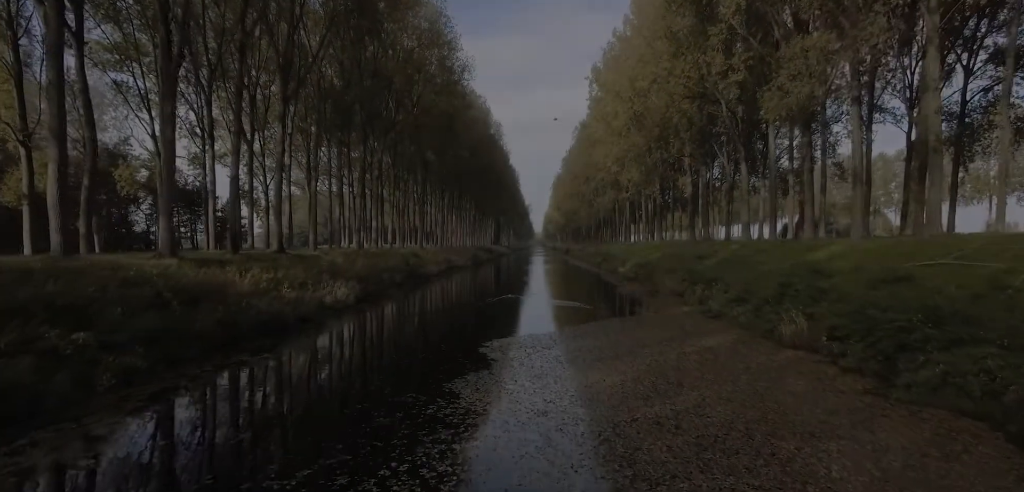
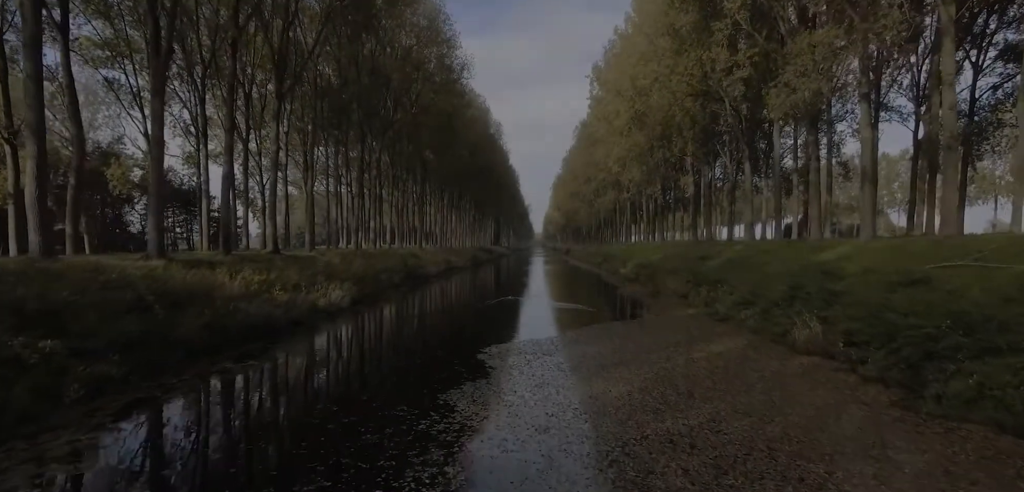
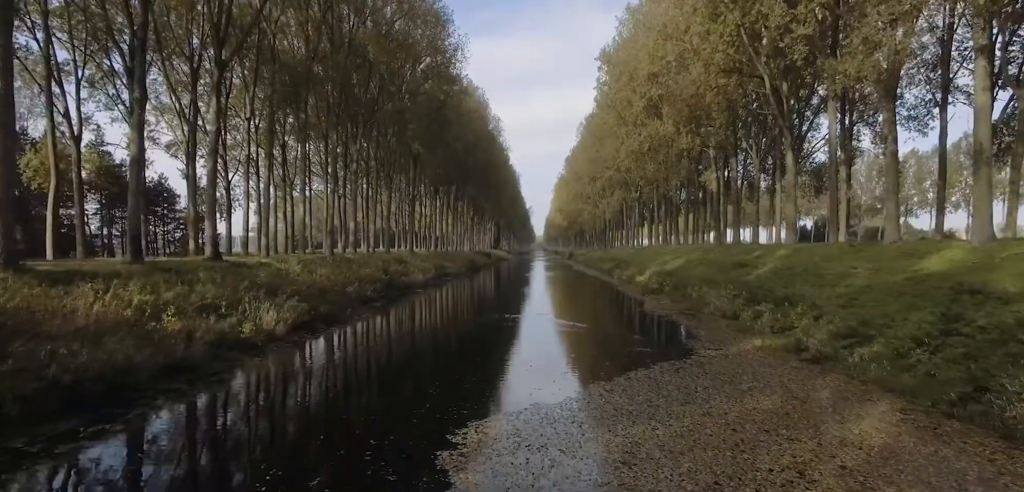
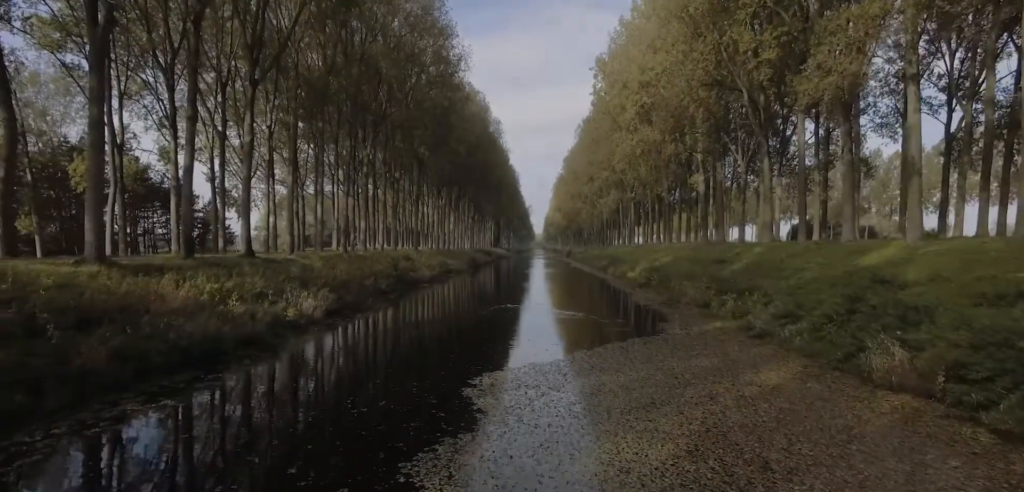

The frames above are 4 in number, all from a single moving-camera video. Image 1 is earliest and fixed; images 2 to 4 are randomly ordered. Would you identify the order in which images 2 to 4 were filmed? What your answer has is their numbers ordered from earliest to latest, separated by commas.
2, 4, 3
